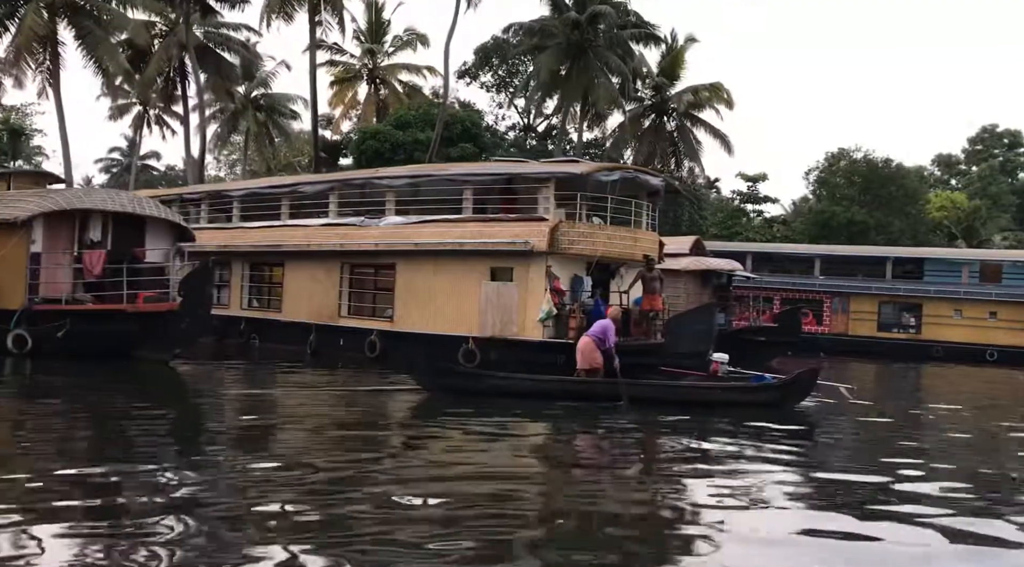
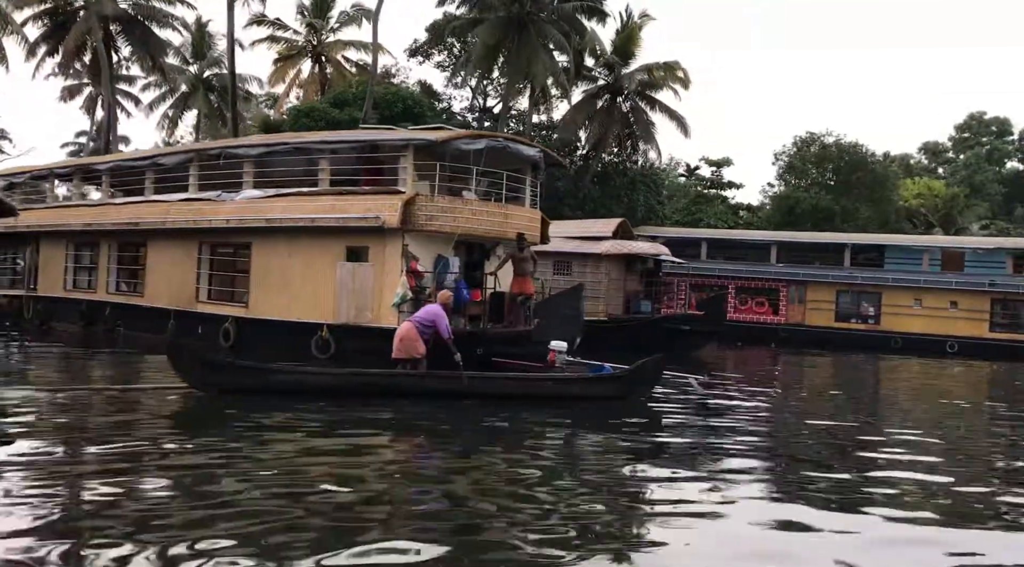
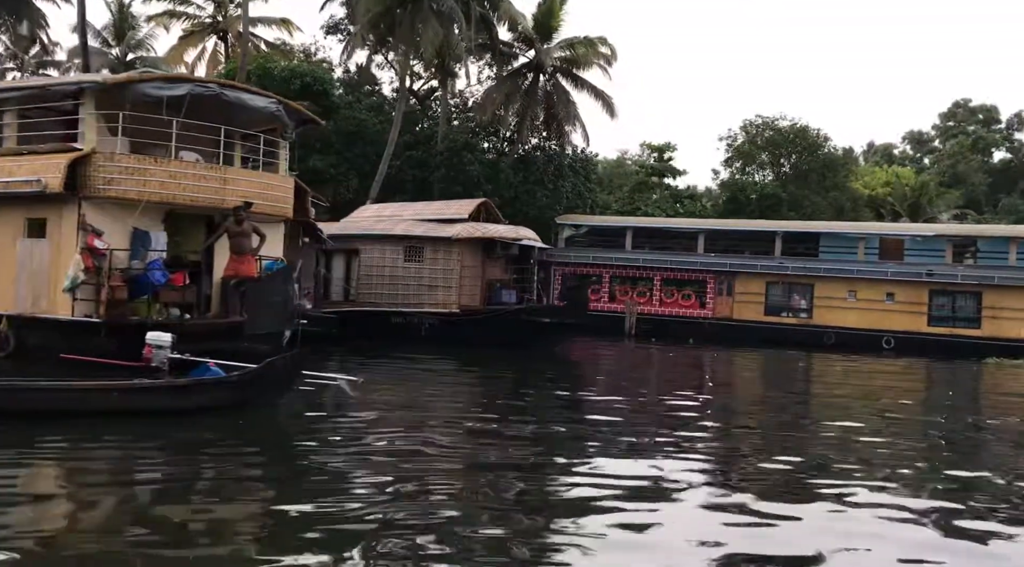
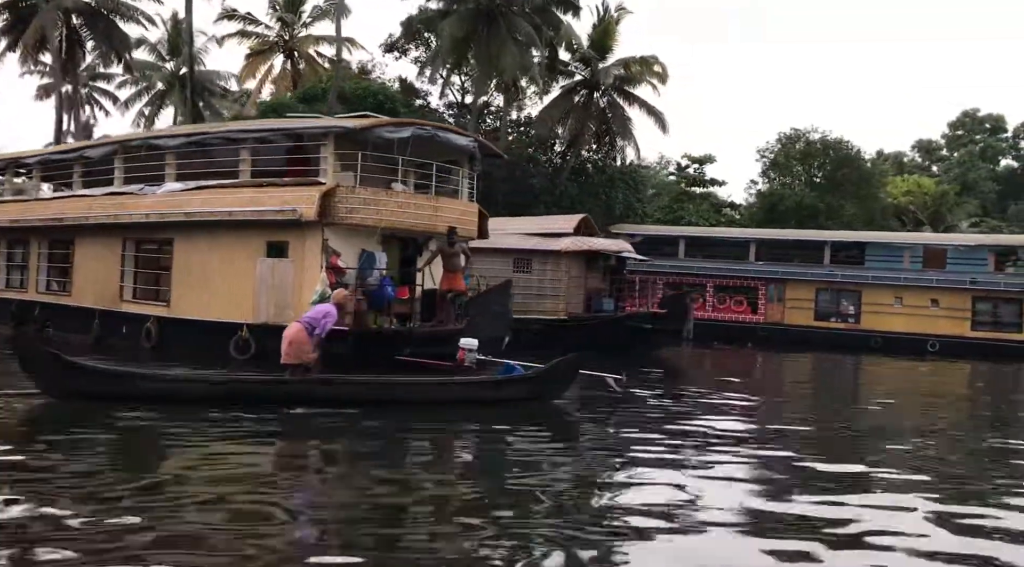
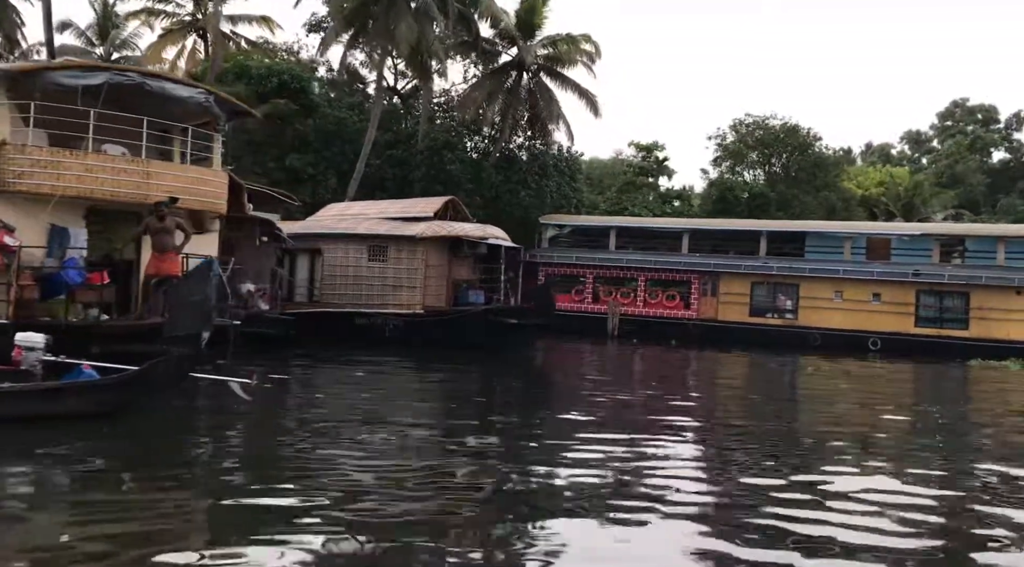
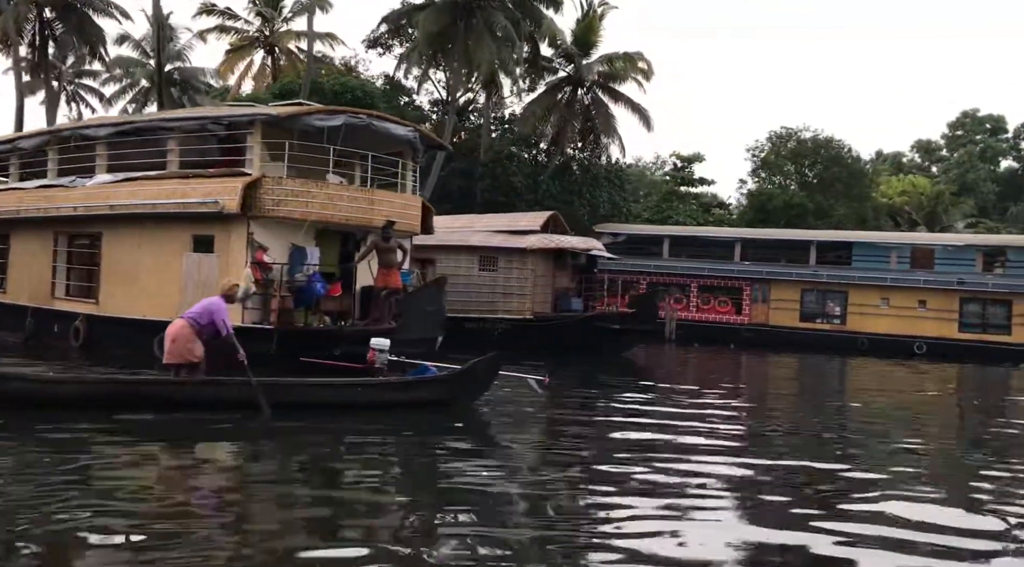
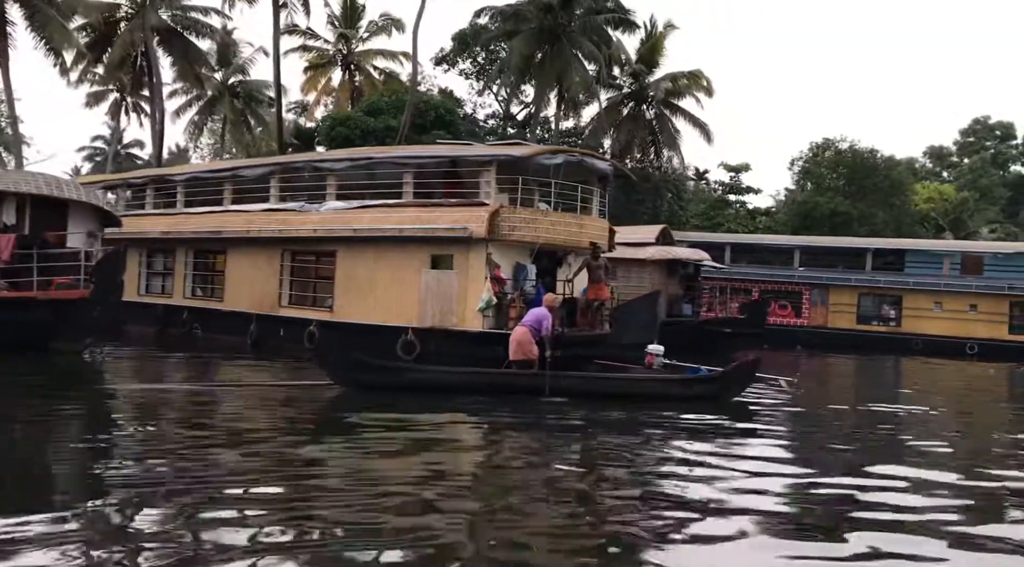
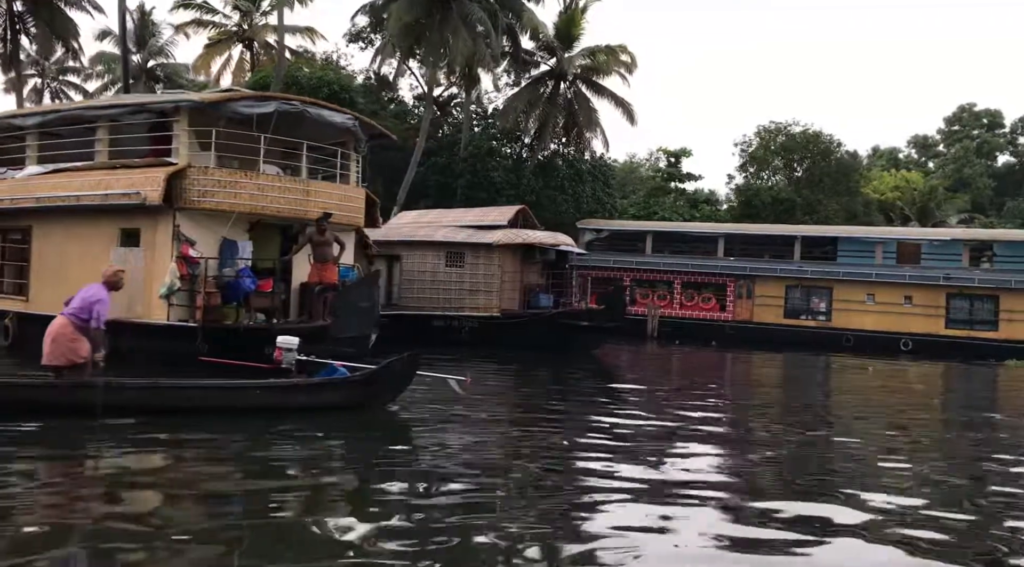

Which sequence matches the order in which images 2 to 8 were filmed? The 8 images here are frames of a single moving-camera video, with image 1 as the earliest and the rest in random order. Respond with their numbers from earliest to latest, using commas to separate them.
7, 2, 4, 6, 8, 3, 5
